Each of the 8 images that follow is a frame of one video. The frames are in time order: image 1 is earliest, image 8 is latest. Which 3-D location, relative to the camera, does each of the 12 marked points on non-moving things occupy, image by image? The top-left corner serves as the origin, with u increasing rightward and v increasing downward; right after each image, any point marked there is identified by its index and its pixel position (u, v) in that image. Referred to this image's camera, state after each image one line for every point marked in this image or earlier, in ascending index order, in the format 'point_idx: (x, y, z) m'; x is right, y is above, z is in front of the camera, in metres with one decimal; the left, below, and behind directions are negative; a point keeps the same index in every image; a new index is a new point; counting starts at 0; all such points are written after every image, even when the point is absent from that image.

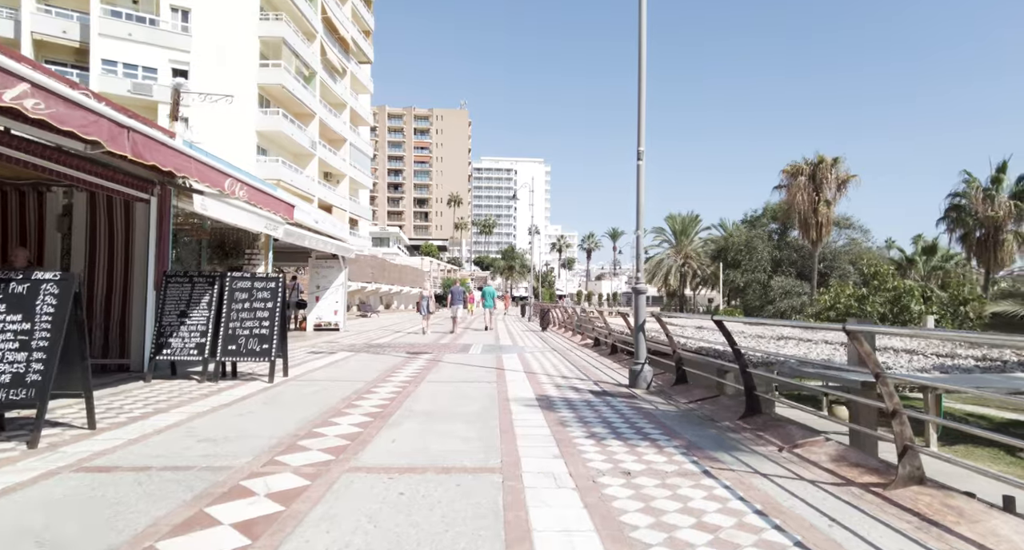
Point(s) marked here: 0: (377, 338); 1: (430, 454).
0: (-4.3, -2.0, +19.9) m
1: (-0.7, -1.5, +5.1) m
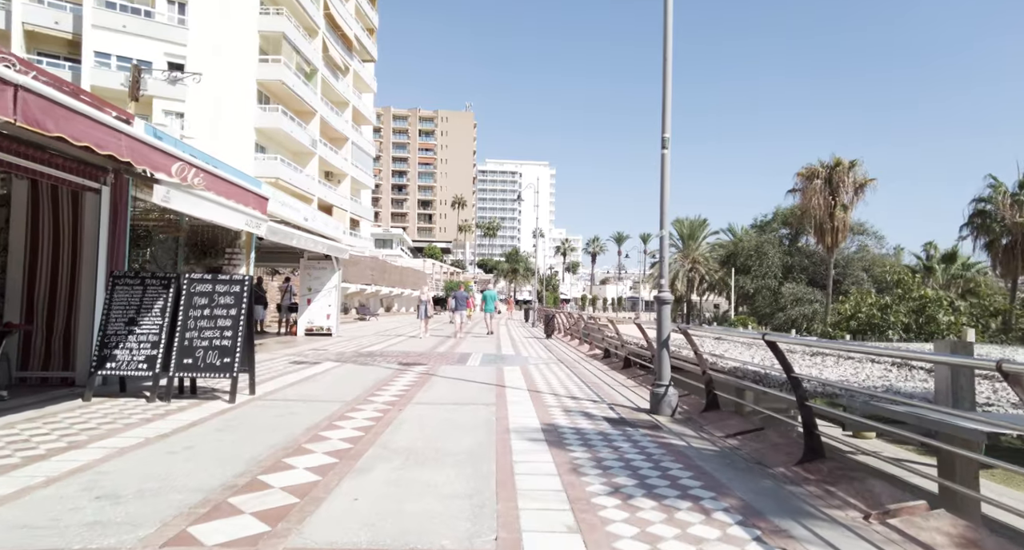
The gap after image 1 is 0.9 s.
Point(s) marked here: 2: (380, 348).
0: (-4.2, -2.1, +18.6) m
1: (-0.7, -1.5, +3.8) m
2: (-3.6, -2.0, +17.1) m
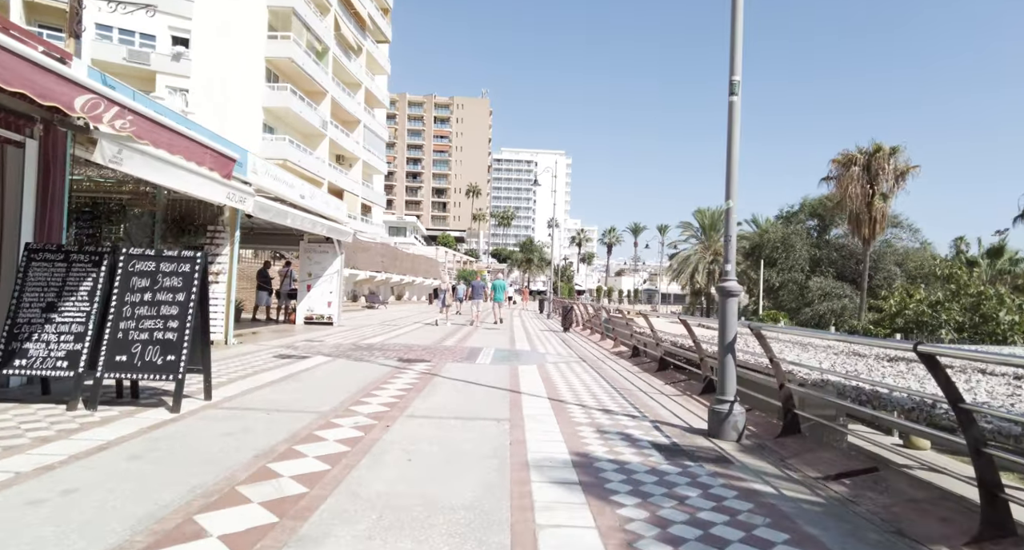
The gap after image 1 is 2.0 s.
0: (-3.8, -1.7, +17.0) m
1: (-0.6, -1.4, +2.0) m
2: (-3.2, -1.6, +15.5) m
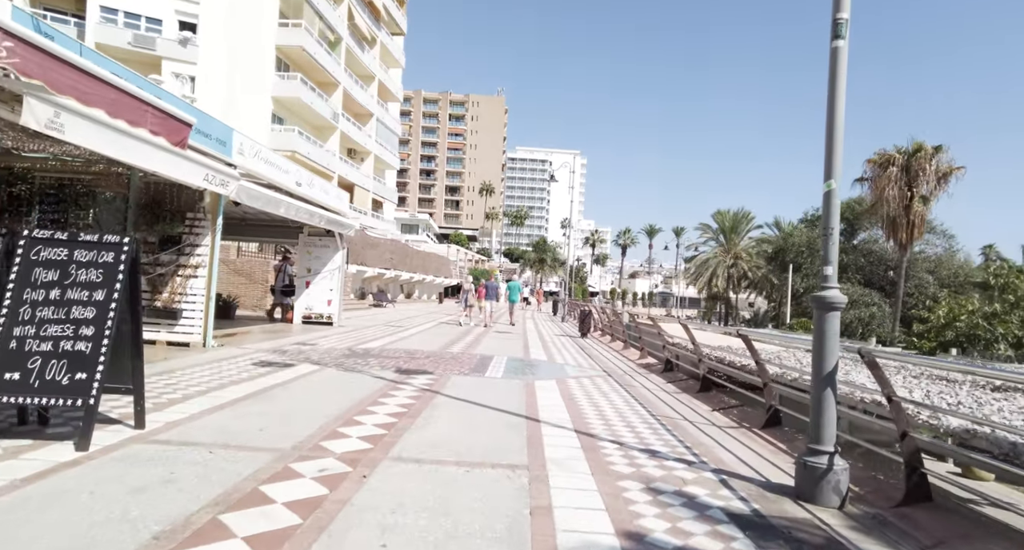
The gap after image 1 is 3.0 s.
0: (-3.5, -1.6, +15.4) m
1: (-0.5, -1.4, +0.4) m
2: (-2.9, -1.6, +13.9) m
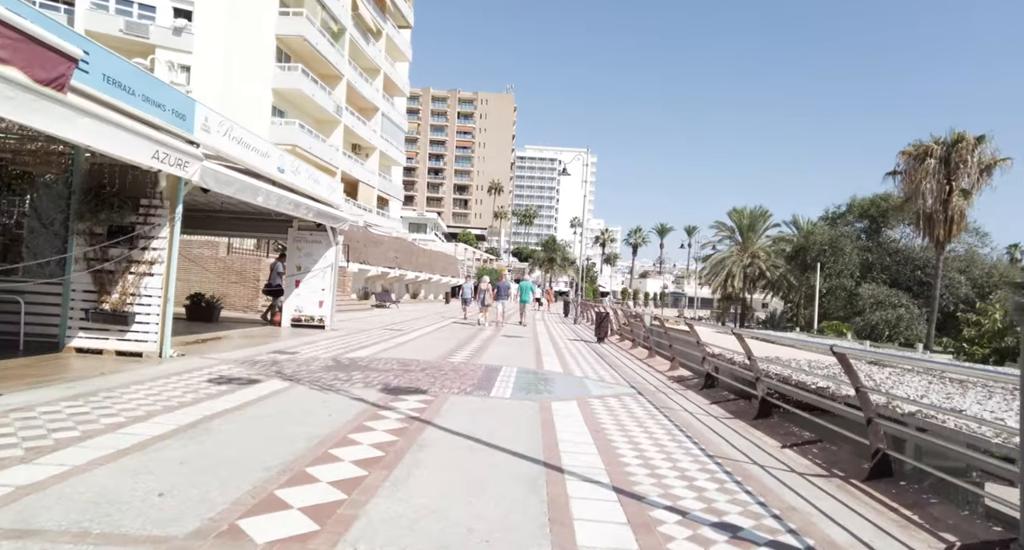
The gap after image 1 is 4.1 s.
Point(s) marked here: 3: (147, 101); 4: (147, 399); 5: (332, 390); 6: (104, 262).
0: (-3.3, -1.6, +13.6) m
1: (-0.5, -1.3, -1.4) m
2: (-2.7, -1.5, +12.1) m
3: (-5.1, +2.4, +8.7) m
4: (-3.9, -1.4, +6.7) m
5: (-2.5, -1.6, +8.5) m
6: (-6.3, +0.2, +9.7) m
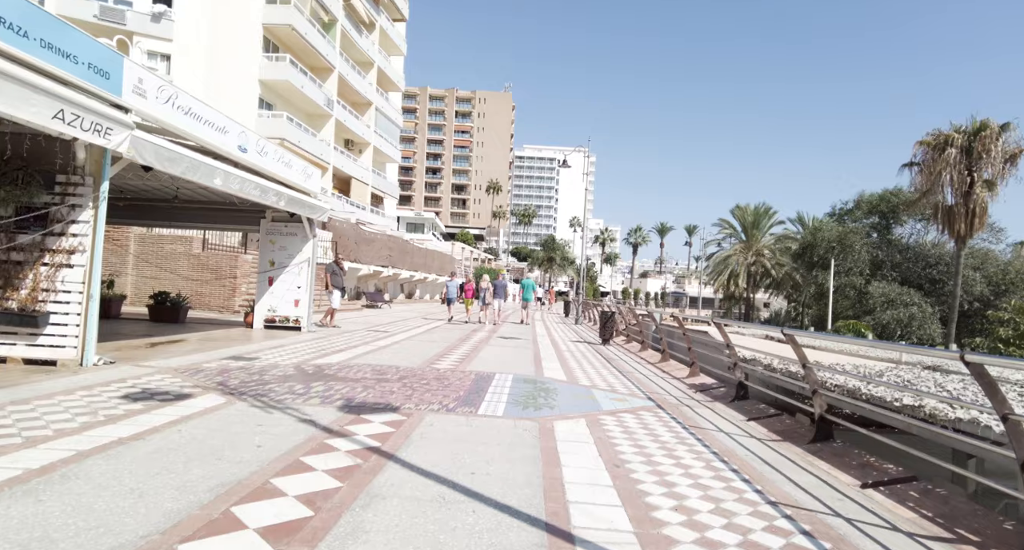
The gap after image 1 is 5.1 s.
0: (-3.3, -1.4, +11.9) m
1: (-0.5, -1.2, -3.1) m
2: (-2.8, -1.4, +10.4) m
3: (-5.2, +2.5, +7.0) m
4: (-4.0, -1.2, +5.0) m
5: (-2.5, -1.4, +6.8) m
6: (-6.4, +0.3, +8.0) m
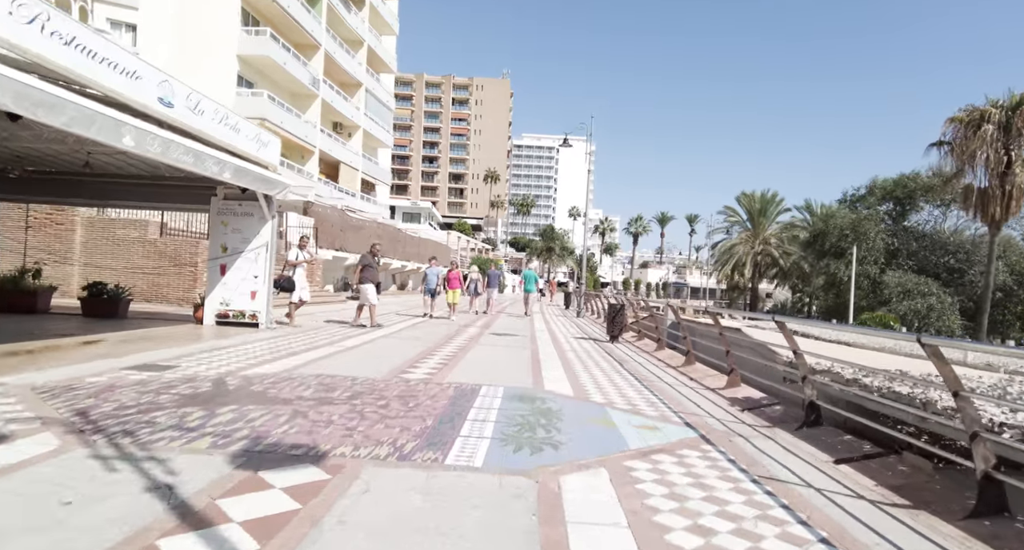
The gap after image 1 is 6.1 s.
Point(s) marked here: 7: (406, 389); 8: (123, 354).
0: (-3.5, -1.2, +9.6) m
1: (-0.6, -1.2, -5.4) m
2: (-2.9, -1.2, +8.1) m
3: (-5.3, +2.7, +4.6) m
4: (-4.1, -1.1, +2.6) m
5: (-2.6, -1.3, +4.5) m
6: (-6.5, +0.5, +5.7) m
7: (-1.2, -1.3, +7.3) m
8: (-5.6, -1.1, +9.0) m
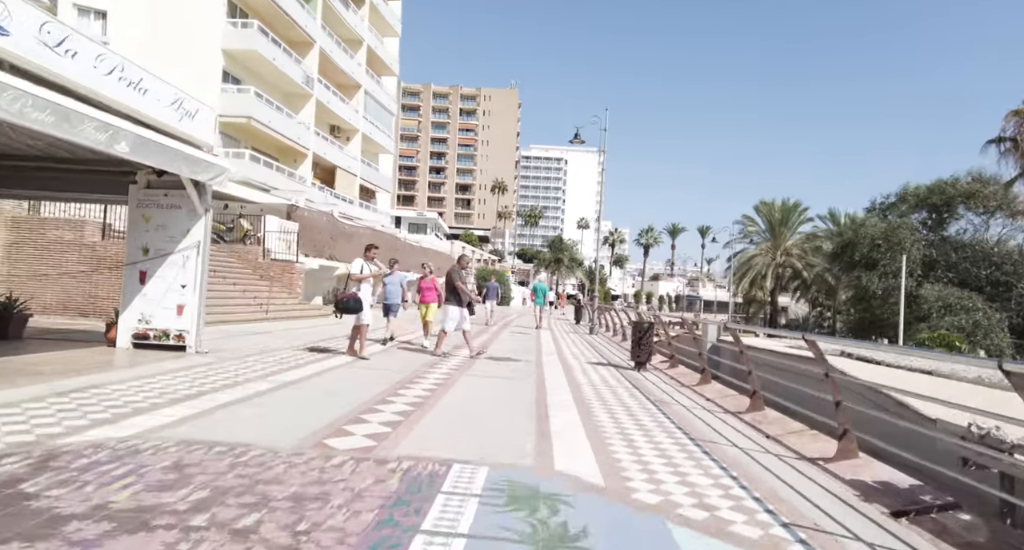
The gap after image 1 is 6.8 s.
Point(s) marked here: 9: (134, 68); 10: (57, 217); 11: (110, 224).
0: (-3.5, -1.3, +6.5) m
1: (-0.9, -1.0, -8.5) m
2: (-3.0, -1.3, +5.0) m
3: (-5.4, +2.7, +1.7) m
4: (-4.3, -1.1, -0.4) m
5: (-2.8, -1.3, +1.4) m
6: (-6.6, +0.5, +2.7) m
7: (-1.3, -1.4, +4.2) m
8: (-5.7, -1.2, +6.0) m
9: (-5.2, +2.9, +8.7) m
10: (-11.9, +1.5, +16.3) m
11: (-10.9, +1.4, +16.9) m
